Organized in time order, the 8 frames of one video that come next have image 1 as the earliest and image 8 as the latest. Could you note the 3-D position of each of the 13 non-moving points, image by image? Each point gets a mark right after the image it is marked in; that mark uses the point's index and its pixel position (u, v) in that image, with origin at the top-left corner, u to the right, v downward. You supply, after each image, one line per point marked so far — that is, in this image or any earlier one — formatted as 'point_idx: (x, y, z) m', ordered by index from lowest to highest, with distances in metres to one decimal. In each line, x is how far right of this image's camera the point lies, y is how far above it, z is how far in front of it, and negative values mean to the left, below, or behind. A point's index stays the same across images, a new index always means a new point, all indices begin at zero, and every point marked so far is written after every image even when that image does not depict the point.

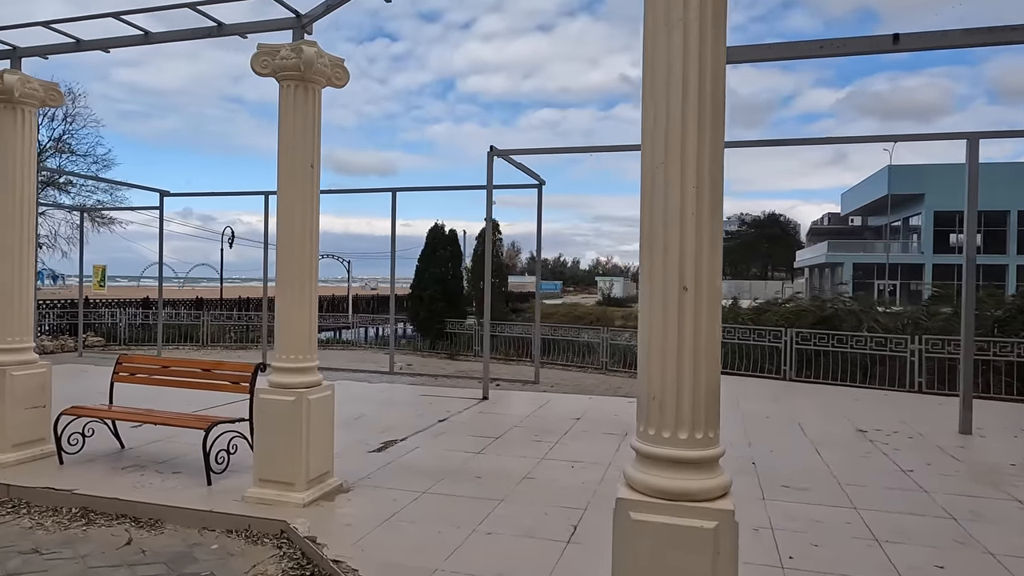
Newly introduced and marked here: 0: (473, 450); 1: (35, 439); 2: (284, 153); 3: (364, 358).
0: (-0.4, -1.5, +6.1) m
1: (-4.0, -1.3, +5.5) m
2: (-1.6, +1.0, +4.7) m
3: (-3.5, -1.6, +15.6) m
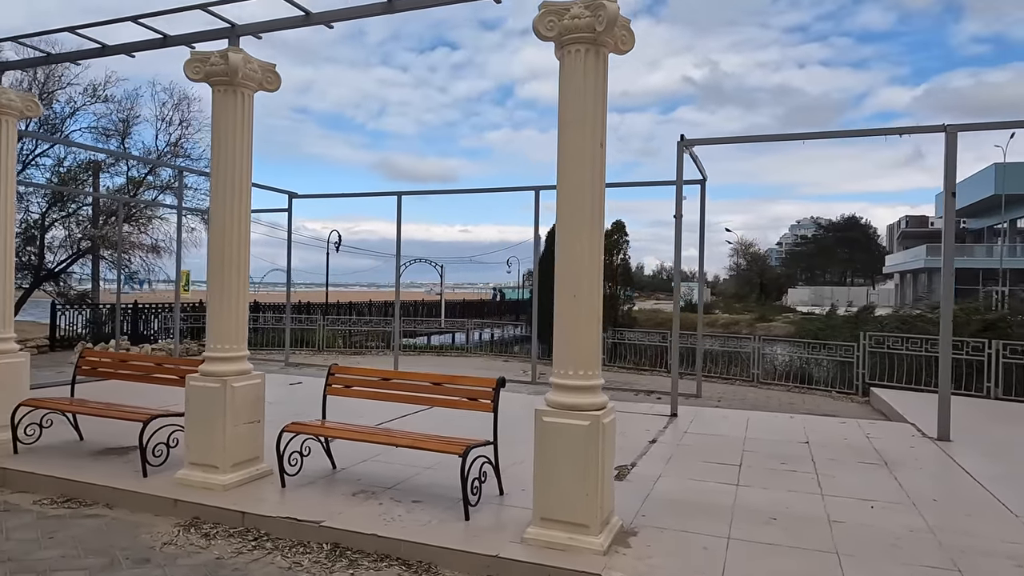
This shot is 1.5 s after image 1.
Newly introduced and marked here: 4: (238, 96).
0: (+1.7, -1.5, +5.2) m
1: (-2.0, -1.3, +5.0) m
2: (+0.3, +0.9, +4.0) m
3: (-0.6, -1.7, +15.0) m
4: (-2.0, +1.4, +4.9) m
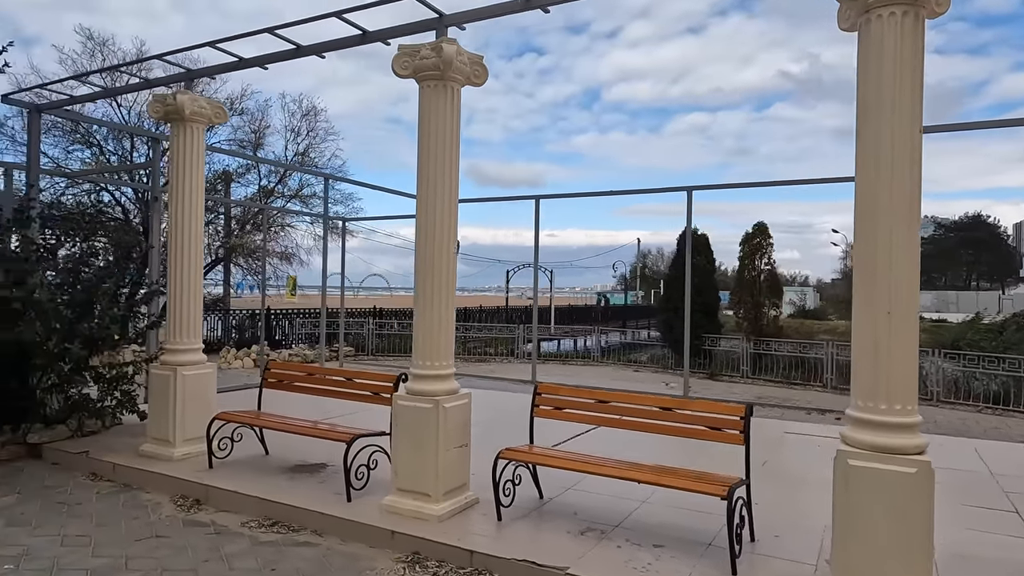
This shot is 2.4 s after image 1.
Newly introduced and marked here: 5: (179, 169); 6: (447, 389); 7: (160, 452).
0: (+3.3, -1.6, +4.3) m
1: (-0.4, -1.4, +4.6) m
2: (+1.8, +0.9, +3.3) m
3: (+2.3, -1.9, +14.3) m
4: (-0.4, +1.4, +4.5) m
5: (-2.9, +1.1, +5.8) m
6: (-0.4, -0.7, +4.5) m
7: (-3.0, -1.4, +5.7) m
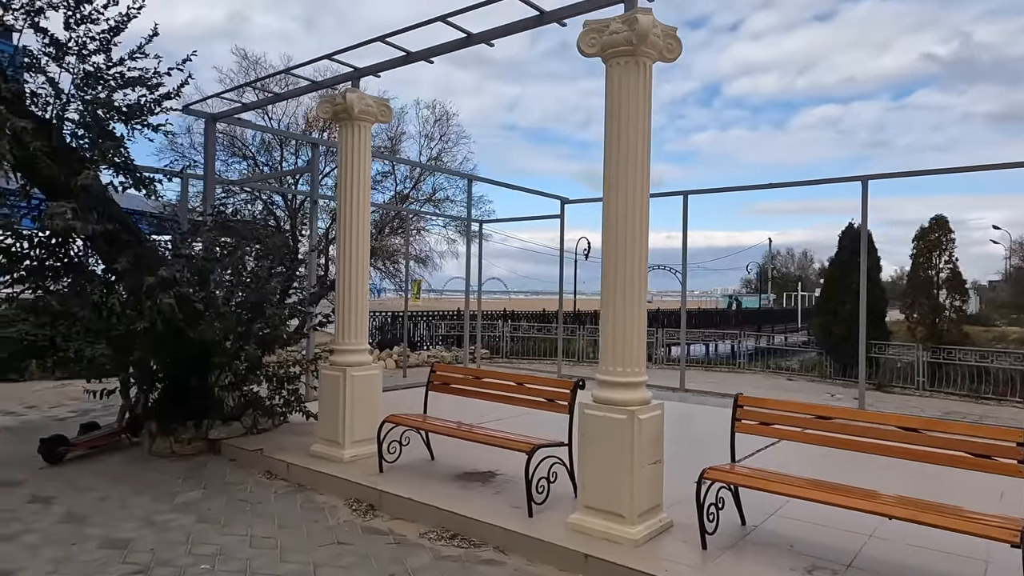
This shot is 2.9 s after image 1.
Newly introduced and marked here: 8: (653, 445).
0: (+4.5, -1.6, +3.2) m
1: (+0.9, -1.4, +4.1) m
2: (+2.8, +0.9, +2.5) m
3: (+5.2, -1.9, +13.2) m
4: (+0.8, +1.4, +4.1) m
5: (-1.4, +1.1, +5.8) m
6: (+0.8, -0.7, +4.1) m
7: (-1.5, -1.4, +5.6) m
8: (+0.9, -1.0, +4.1) m
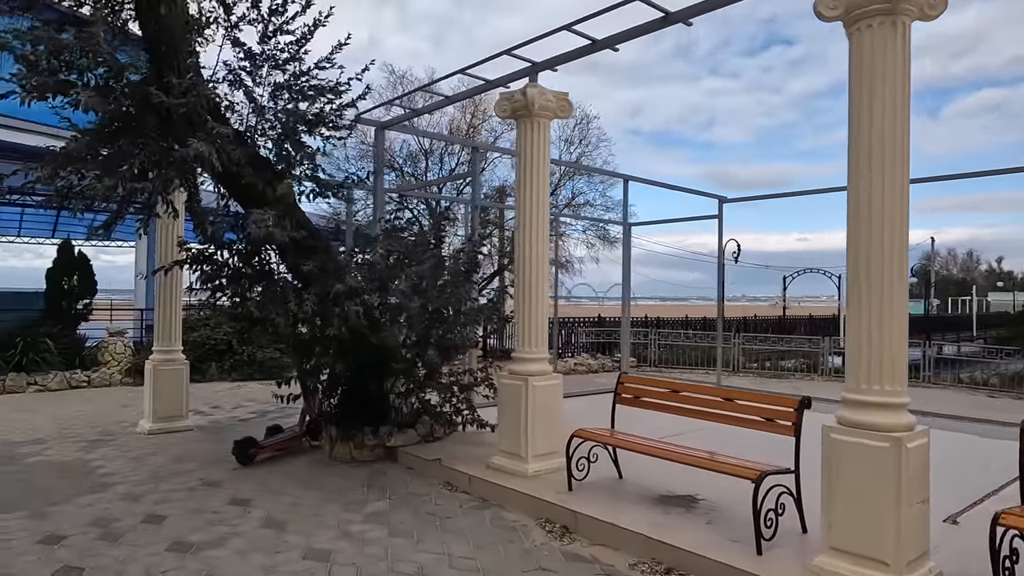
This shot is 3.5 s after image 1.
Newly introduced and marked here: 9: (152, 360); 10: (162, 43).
0: (+5.5, -1.6, +1.9) m
1: (+2.1, -1.4, +3.4) m
2: (+3.7, +0.9, +1.5) m
3: (+8.0, -2.0, +11.5) m
4: (+2.0, +1.4, +3.4) m
5: (+0.1, +1.0, +5.5) m
6: (+2.0, -0.7, +3.4) m
7: (0.0, -1.5, +5.4) m
8: (+2.1, -1.0, +3.4) m
9: (-4.2, -0.8, +7.6) m
10: (-2.6, +1.8, +4.9) m
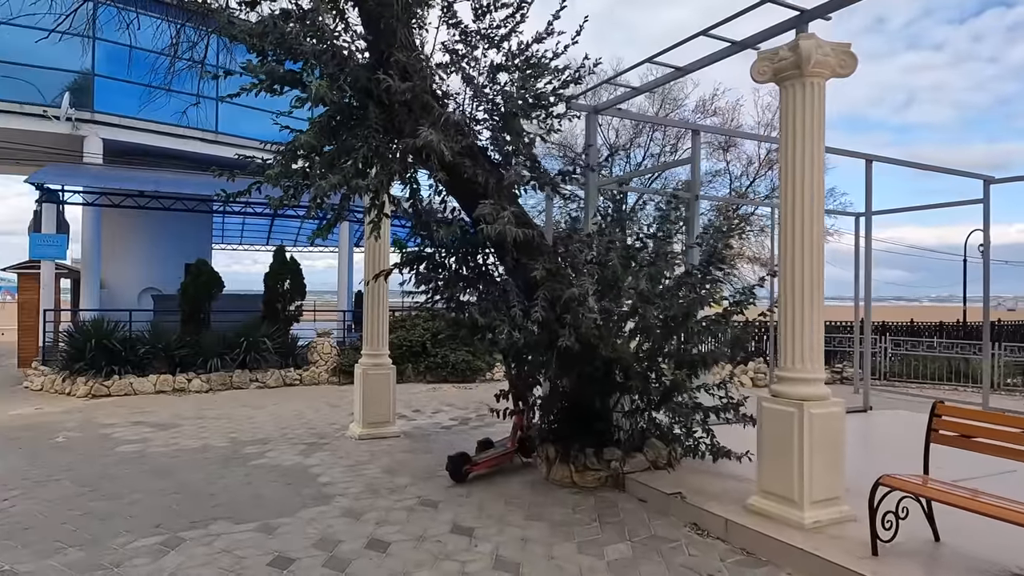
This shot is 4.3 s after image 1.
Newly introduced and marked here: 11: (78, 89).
0: (+6.2, -1.6, -0.4) m
1: (+3.3, -1.4, +1.9) m
2: (+4.3, +0.9, -0.4) m
3: (+11.1, -1.9, +8.3) m
4: (+3.2, +1.3, +2.0) m
5: (+1.9, +1.0, +4.4) m
6: (+3.2, -0.7, +1.9) m
7: (+1.8, -1.5, +4.3) m
8: (+3.3, -1.0, +1.9) m
9: (-1.7, -0.9, +7.6) m
10: (-0.9, +1.8, +4.6) m
11: (-9.8, +4.5, +14.9) m
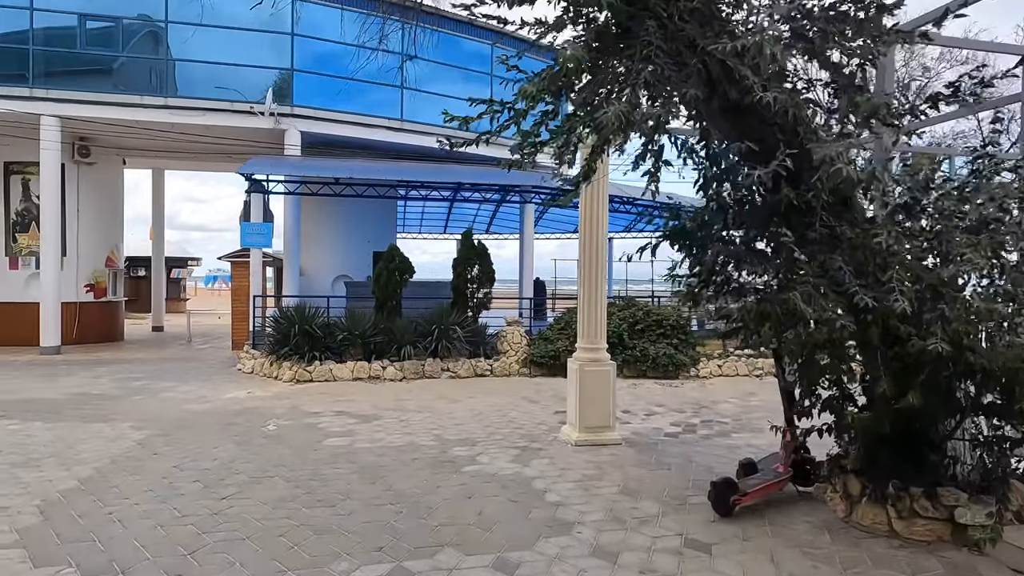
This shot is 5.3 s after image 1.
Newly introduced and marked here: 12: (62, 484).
0: (+6.5, -1.5, -3.1) m
1: (+4.2, -1.3, -0.1) m
2: (+4.6, +0.9, -2.6) m
3: (+13.3, -1.8, +4.2) m
4: (+4.1, +1.4, -0.1) m
5: (+3.4, +1.1, +2.6) m
6: (+4.1, -0.6, -0.1) m
7: (+3.3, -1.4, +2.6) m
8: (+4.2, -0.9, -0.1) m
9: (+0.7, -0.7, +6.6) m
10: (+0.7, +1.9, +3.4) m
11: (-5.5, +4.8, +15.5) m
12: (-3.6, -1.6, +5.3) m
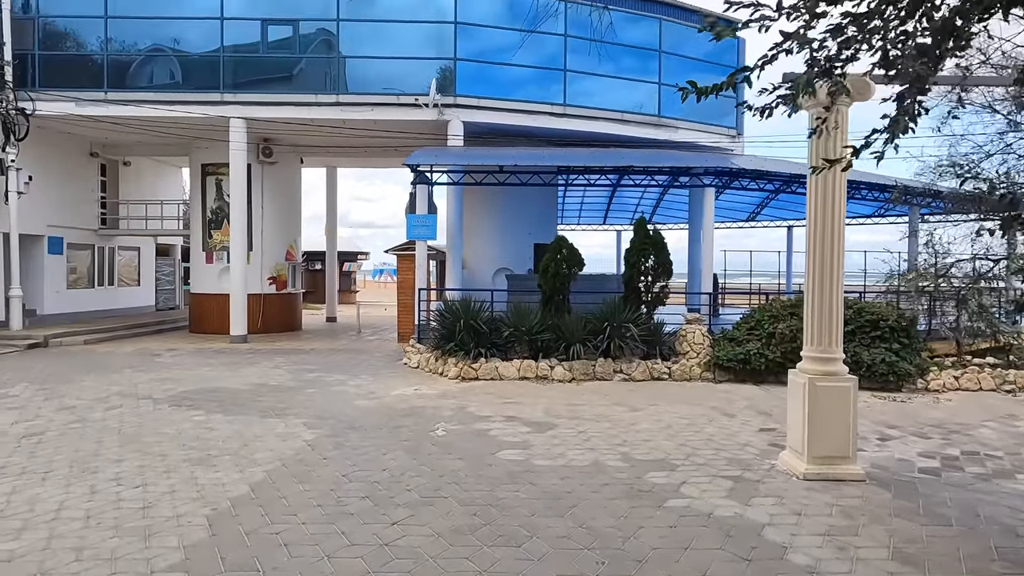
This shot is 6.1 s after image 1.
0: (+5.8, -1.6, -5.4) m
1: (+4.3, -1.3, -2.1) m
2: (+4.2, +0.9, -4.6) m
3: (+14.1, -1.8, +0.2) m
4: (+4.2, +1.4, -2.0) m
5: (+4.2, +1.1, +0.8) m
6: (+4.2, -0.7, -2.0) m
7: (+4.0, -1.4, +0.8) m
8: (+4.3, -1.0, -2.1) m
9: (+2.3, -0.7, +5.2) m
10: (+1.7, +1.9, +2.1) m
11: (-1.6, +4.9, +15.3) m
12: (-2.1, -1.5, +5.0) m
